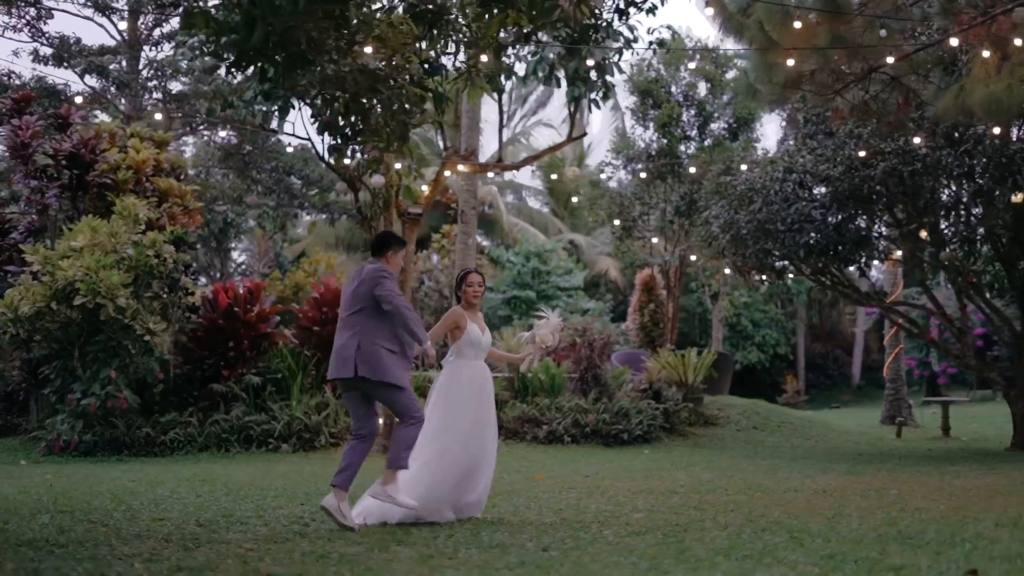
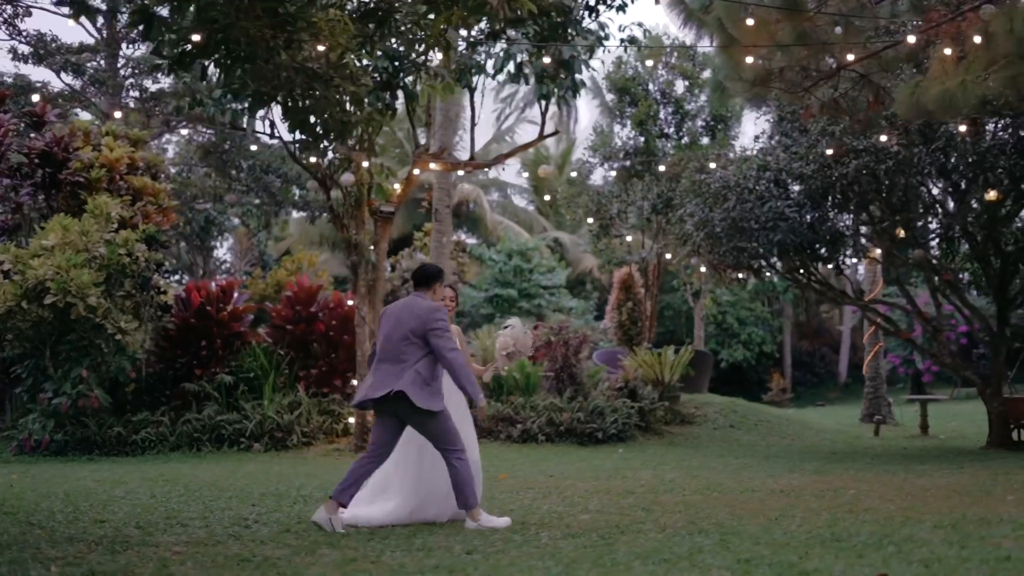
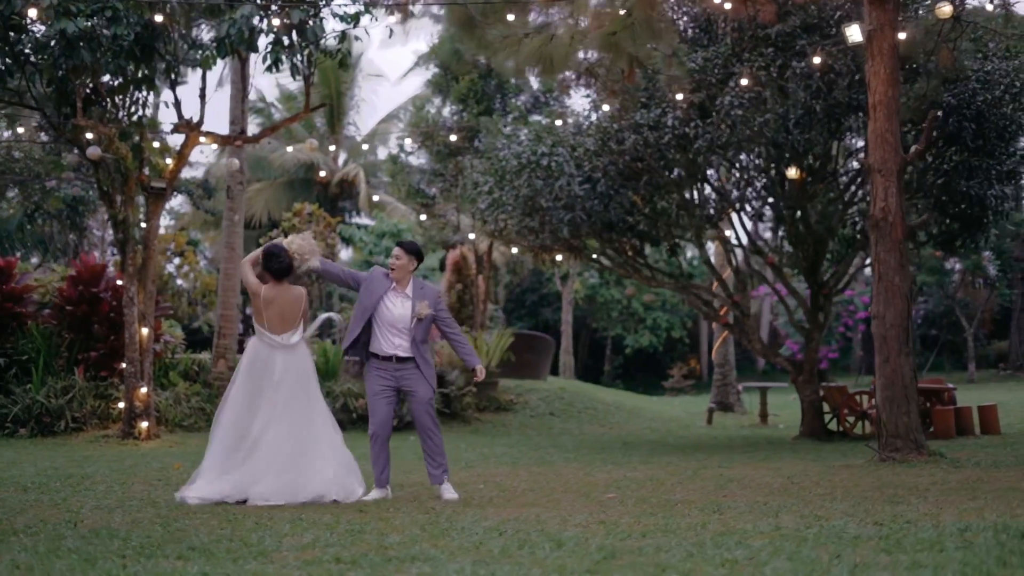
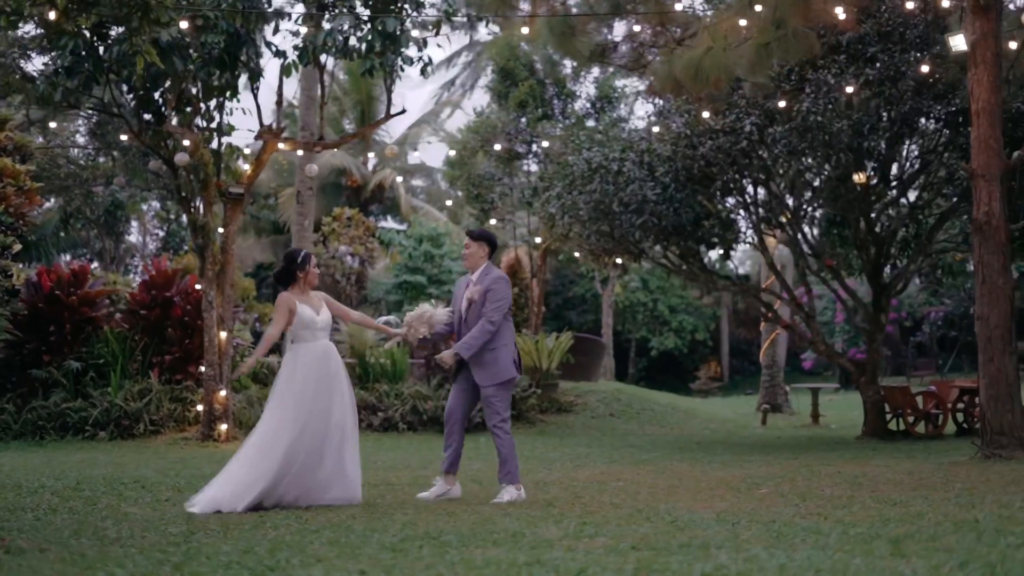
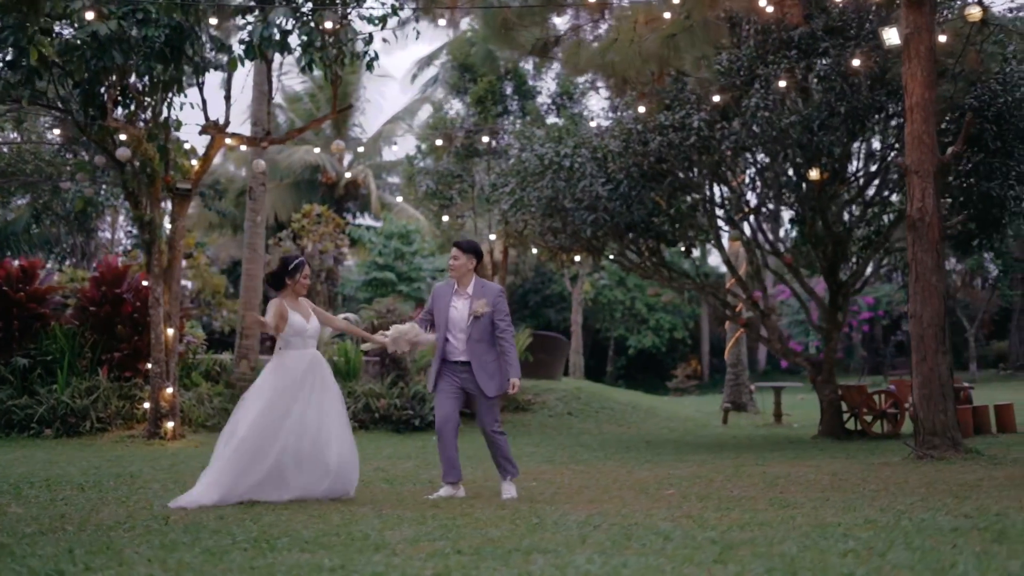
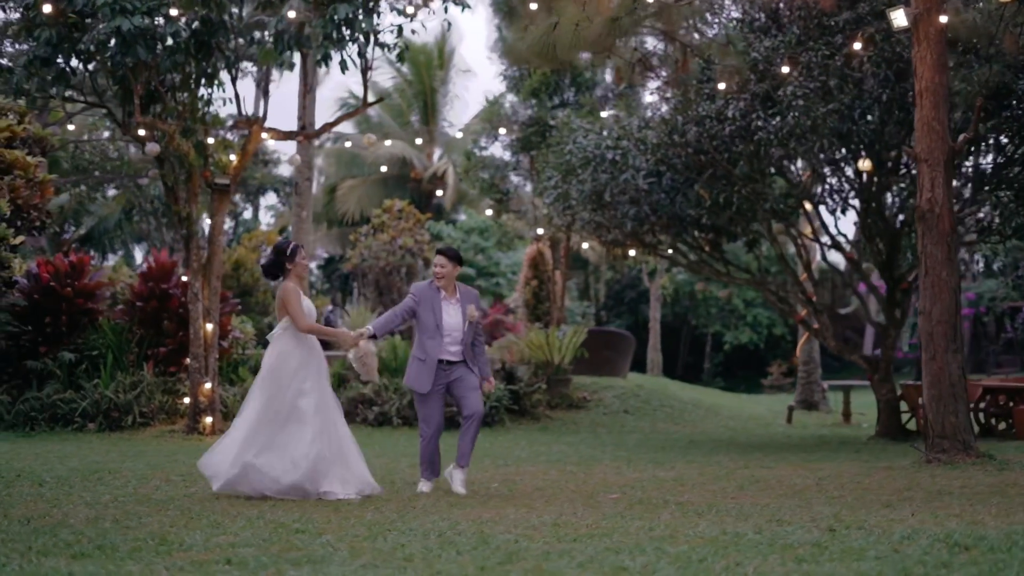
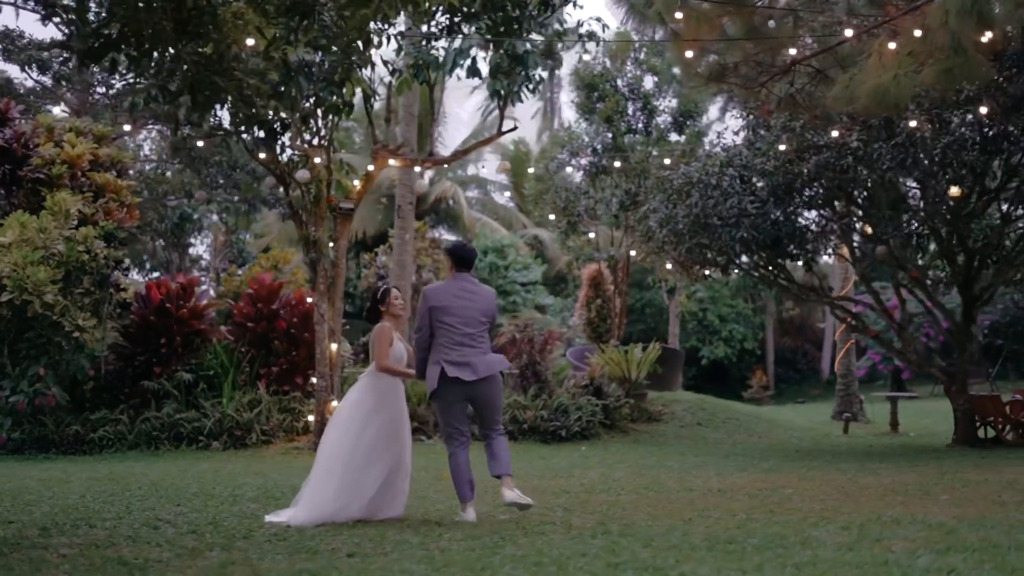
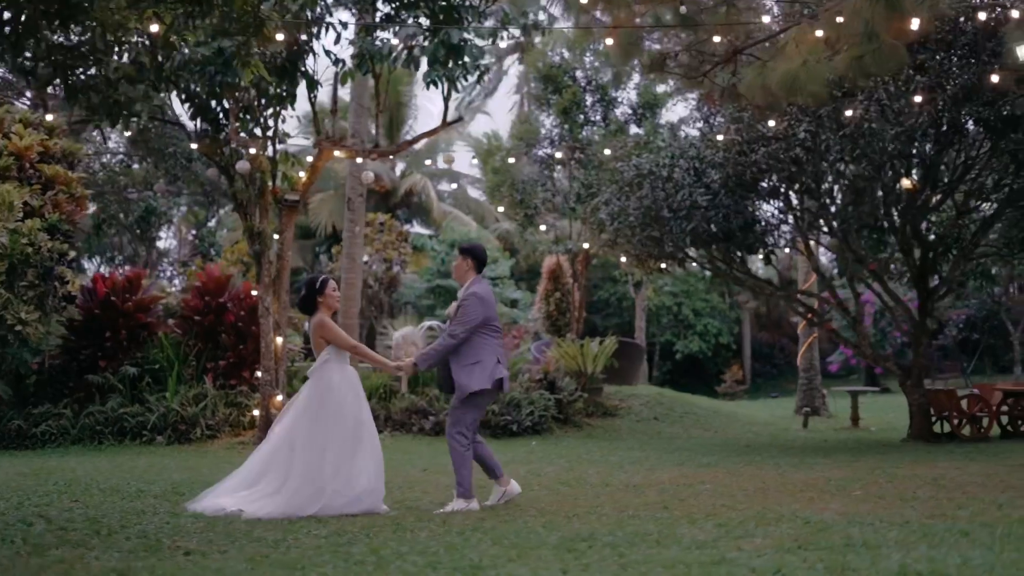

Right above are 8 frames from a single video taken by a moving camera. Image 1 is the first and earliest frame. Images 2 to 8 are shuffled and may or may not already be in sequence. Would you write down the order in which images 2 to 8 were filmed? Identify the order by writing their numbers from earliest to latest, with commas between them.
2, 7, 8, 4, 5, 3, 6
